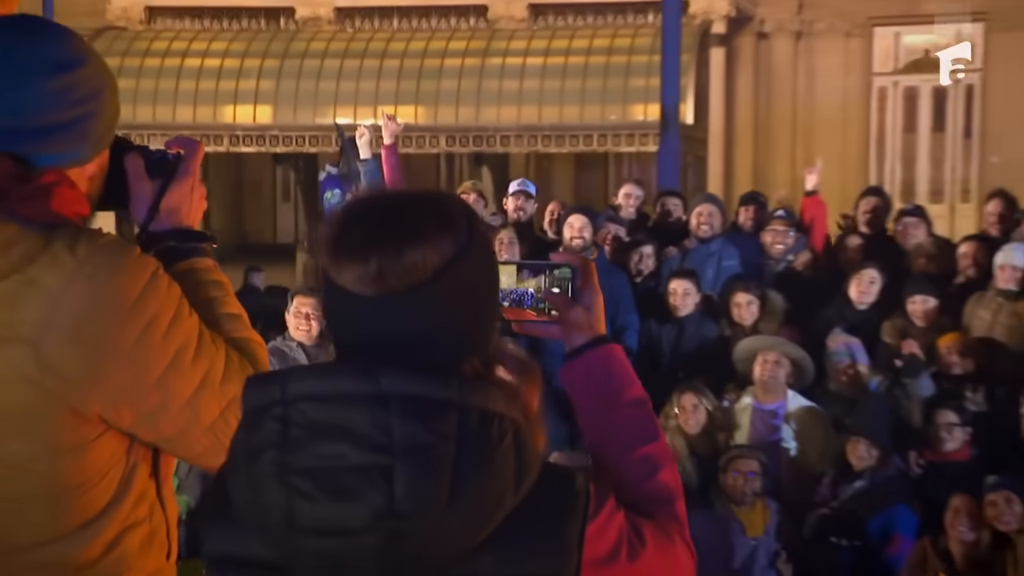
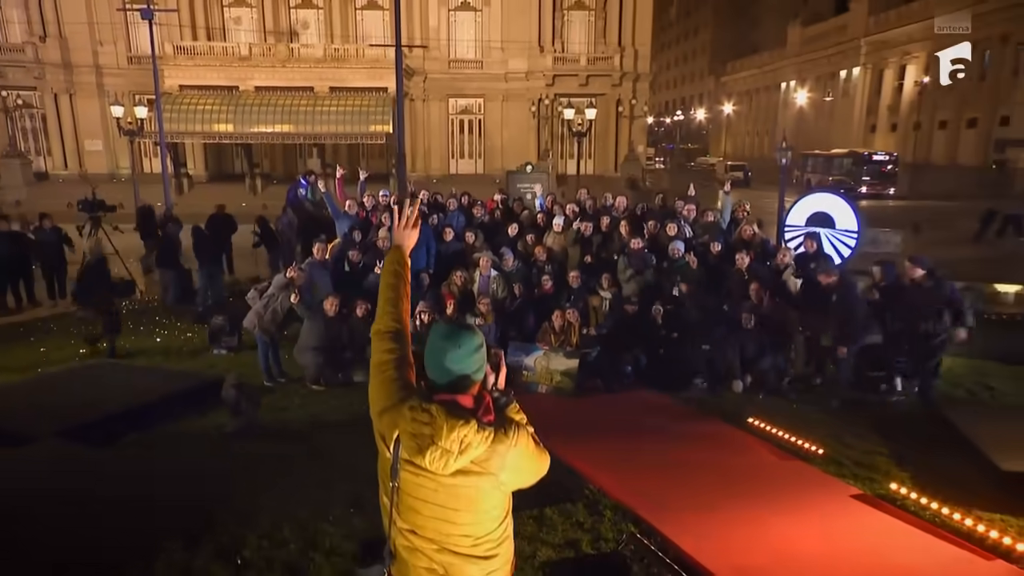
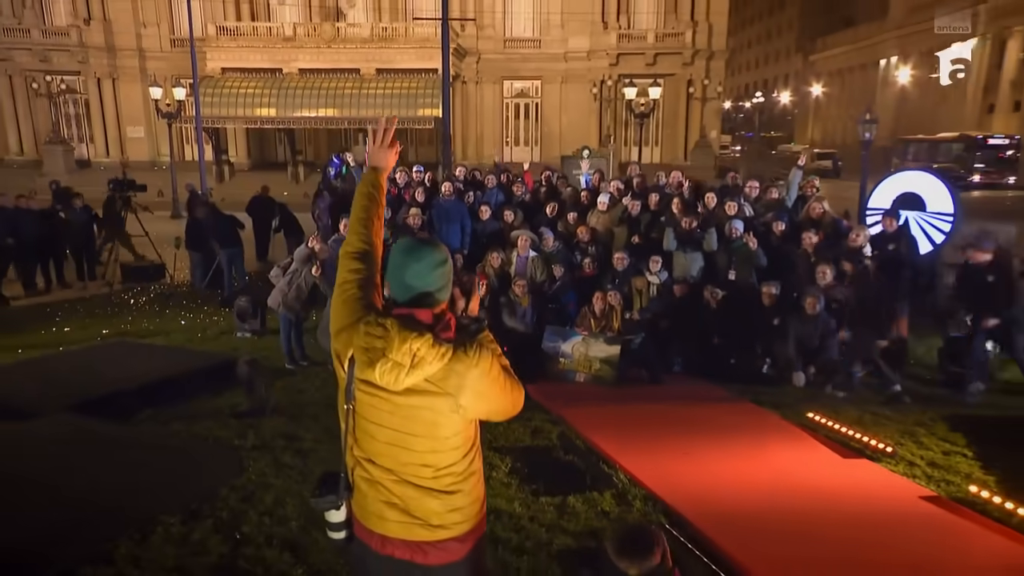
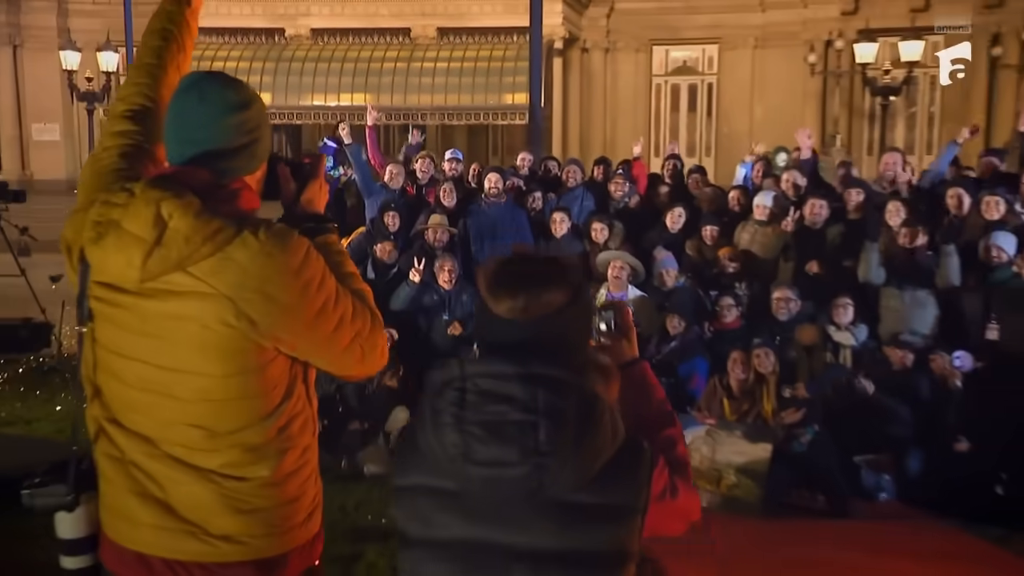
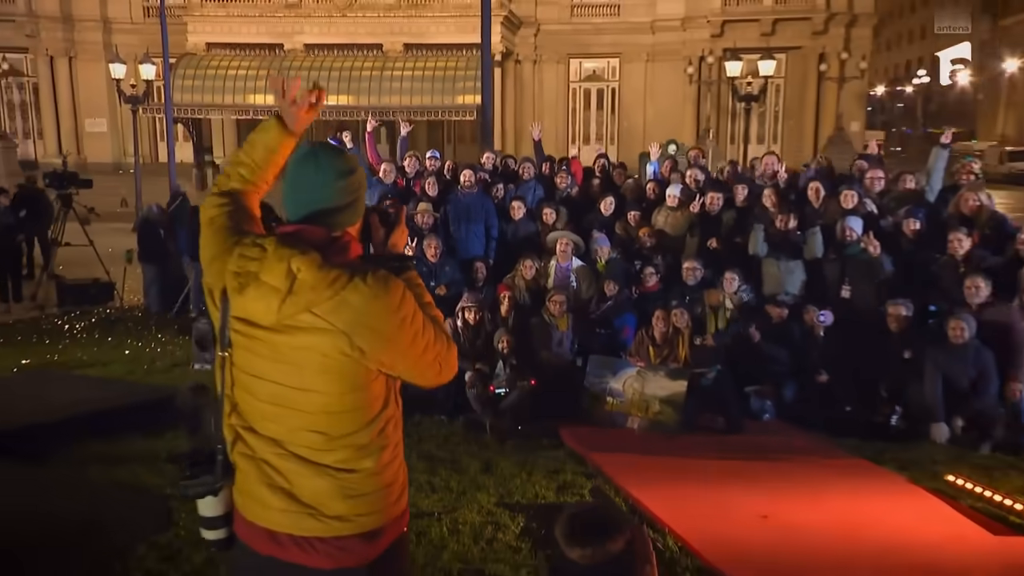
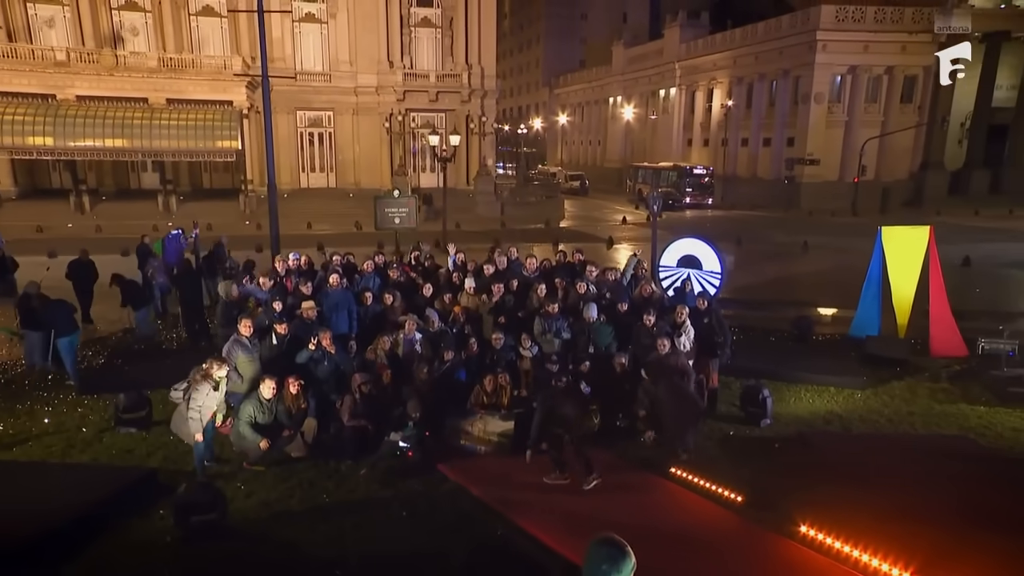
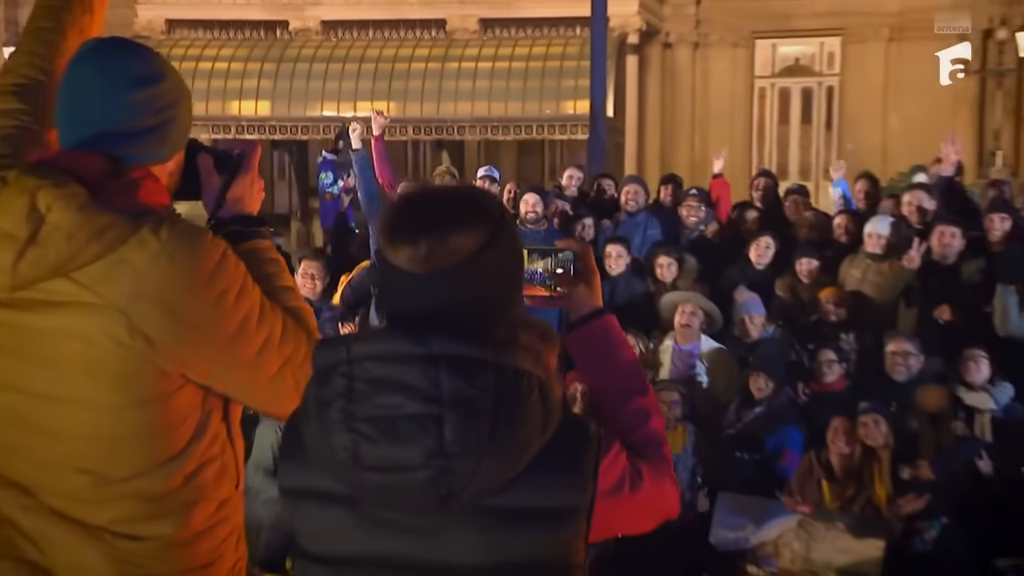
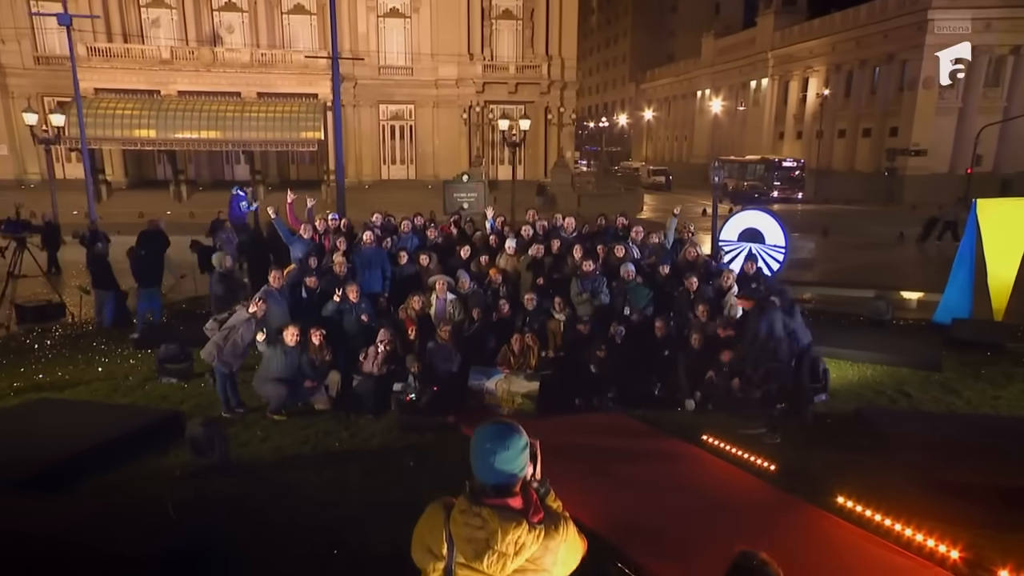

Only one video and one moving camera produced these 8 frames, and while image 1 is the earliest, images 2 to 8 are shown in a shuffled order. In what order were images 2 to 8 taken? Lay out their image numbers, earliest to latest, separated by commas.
7, 4, 5, 3, 2, 8, 6
